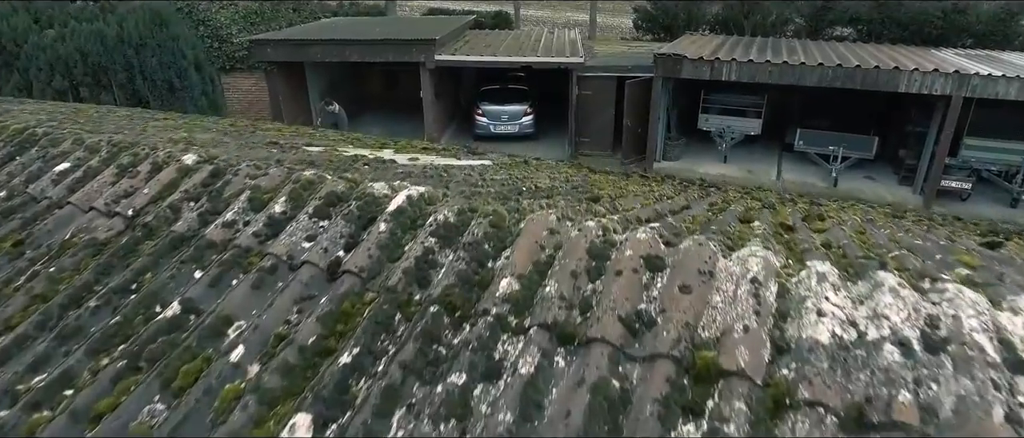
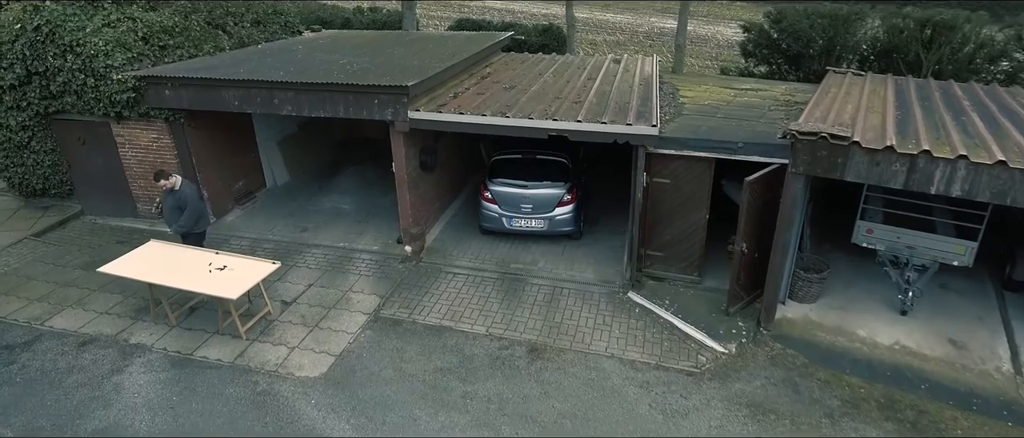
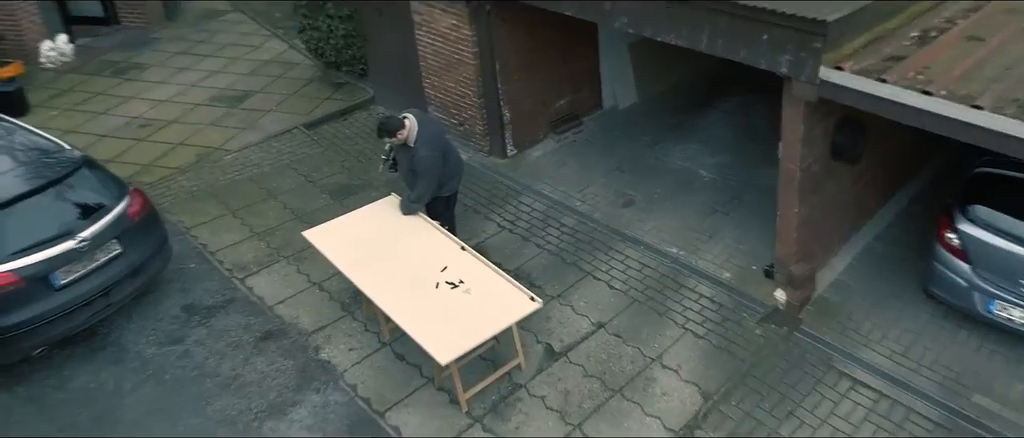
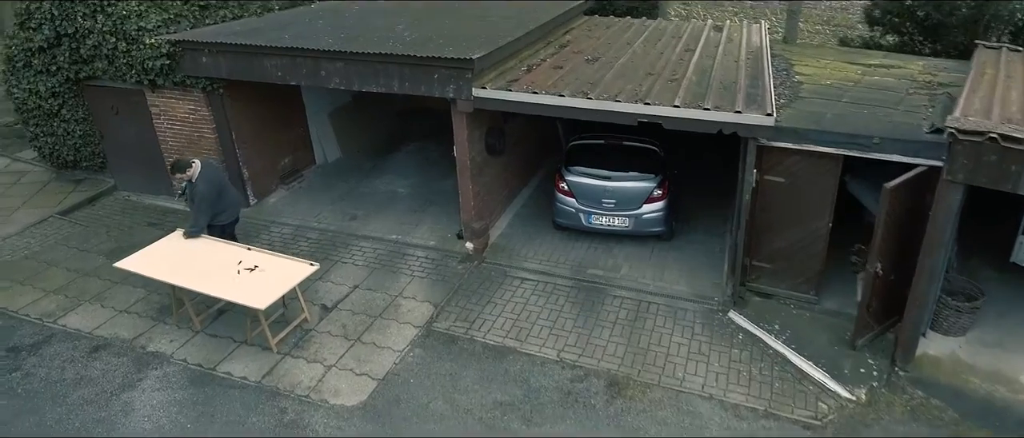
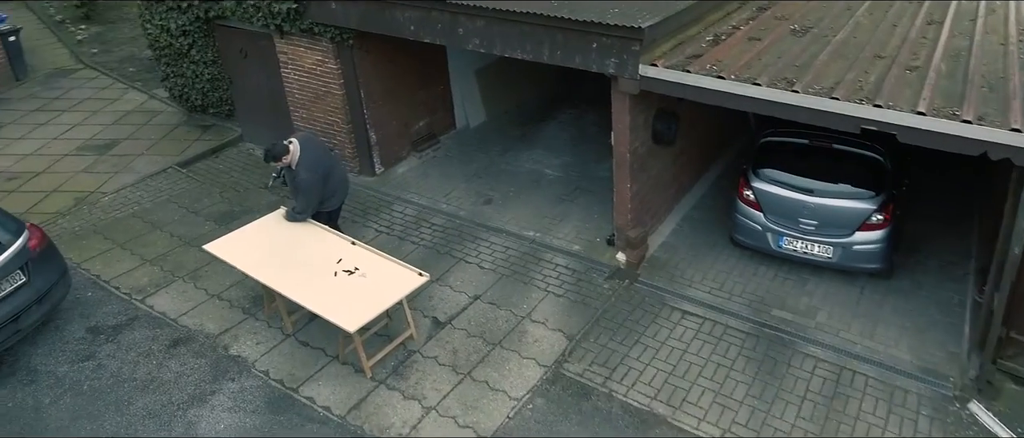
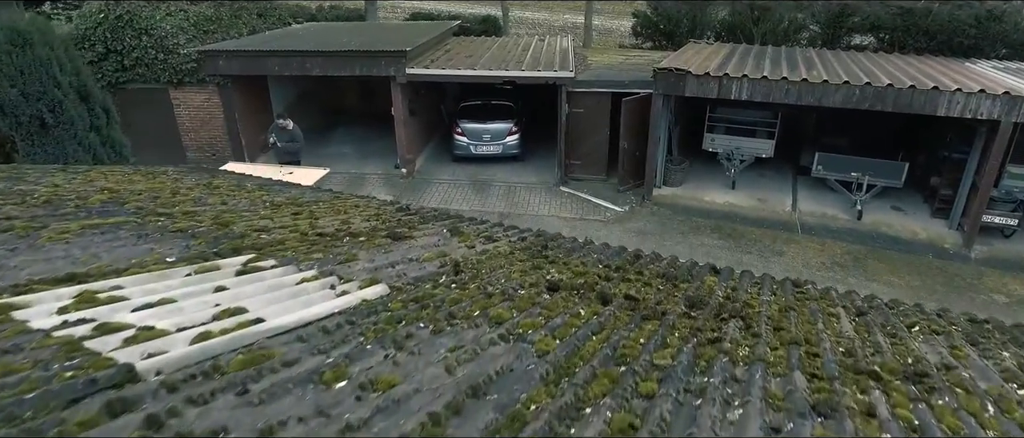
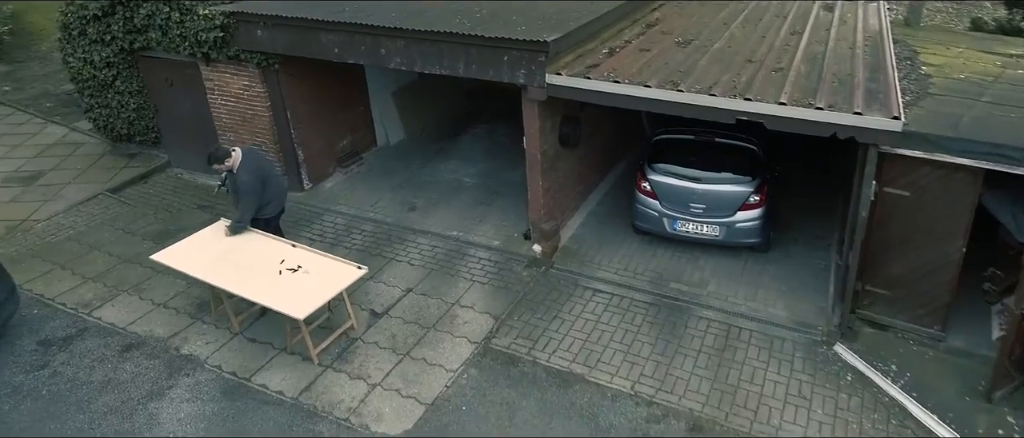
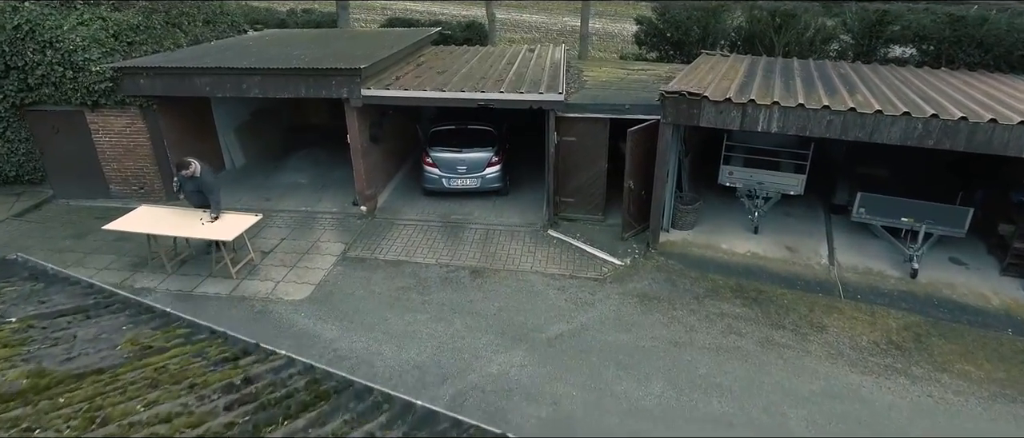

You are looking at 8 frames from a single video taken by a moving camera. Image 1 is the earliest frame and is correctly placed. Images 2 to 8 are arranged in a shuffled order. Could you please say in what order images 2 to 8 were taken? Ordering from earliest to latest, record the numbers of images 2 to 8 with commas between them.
6, 8, 2, 4, 7, 5, 3
